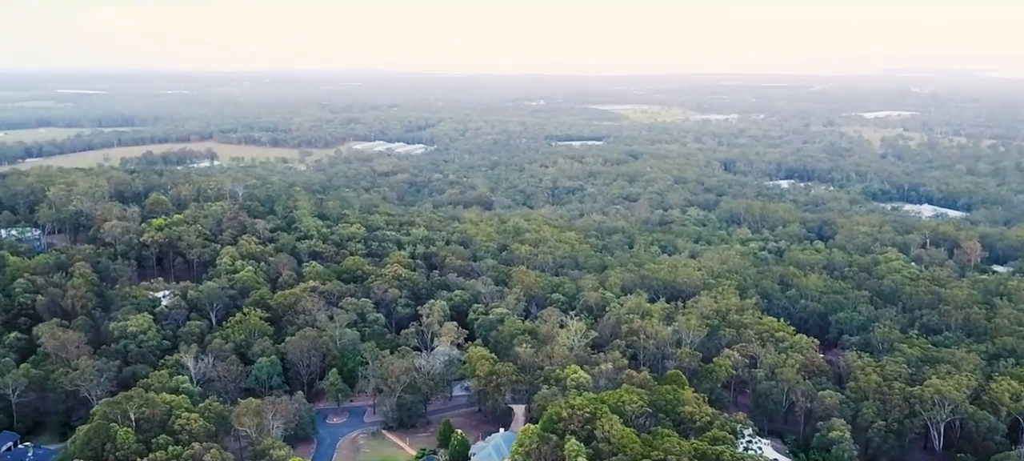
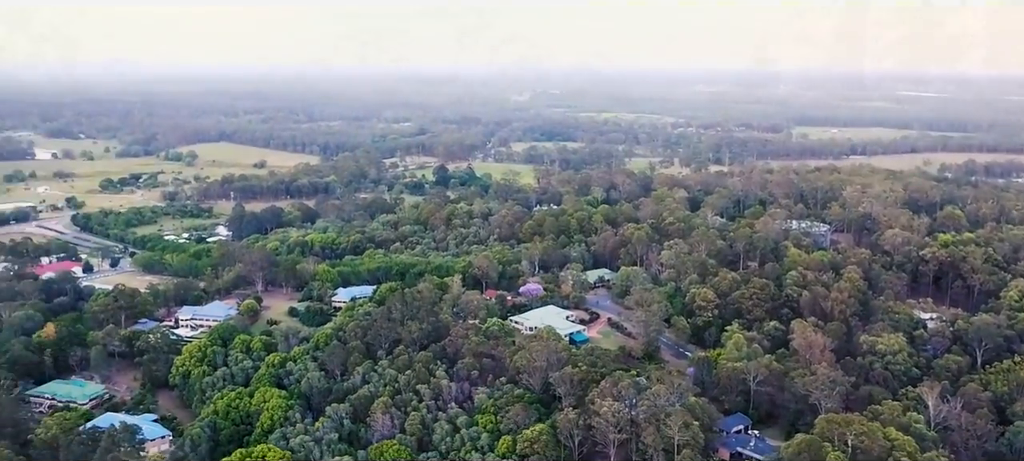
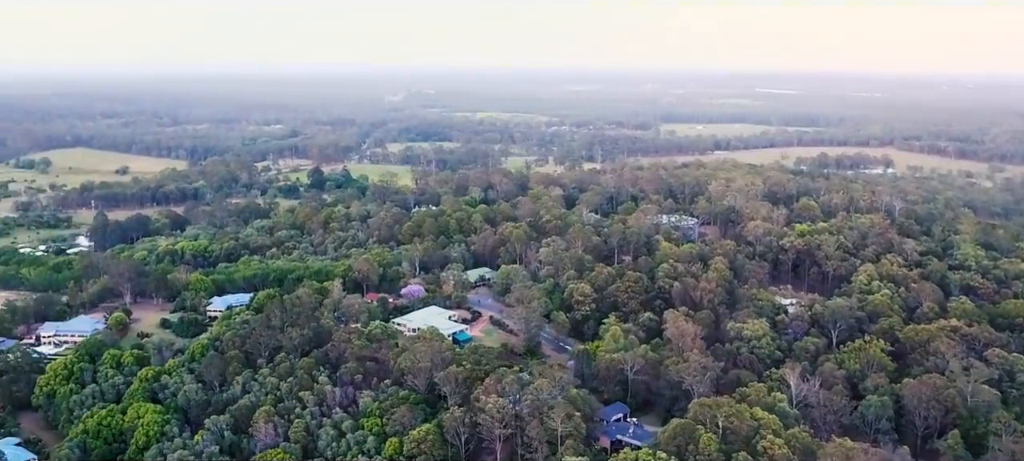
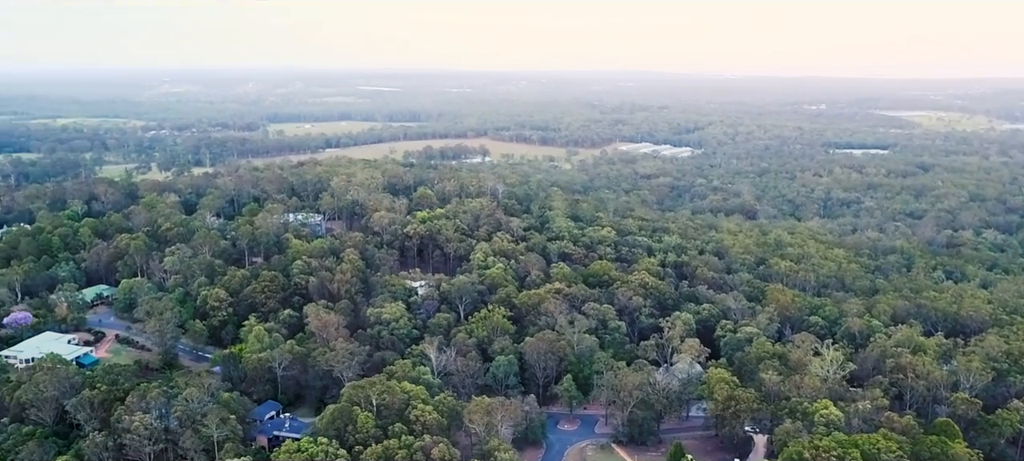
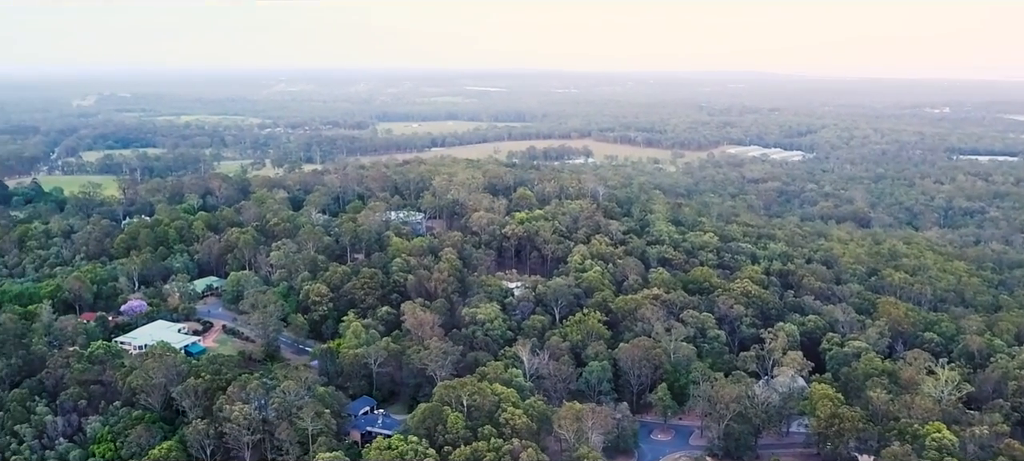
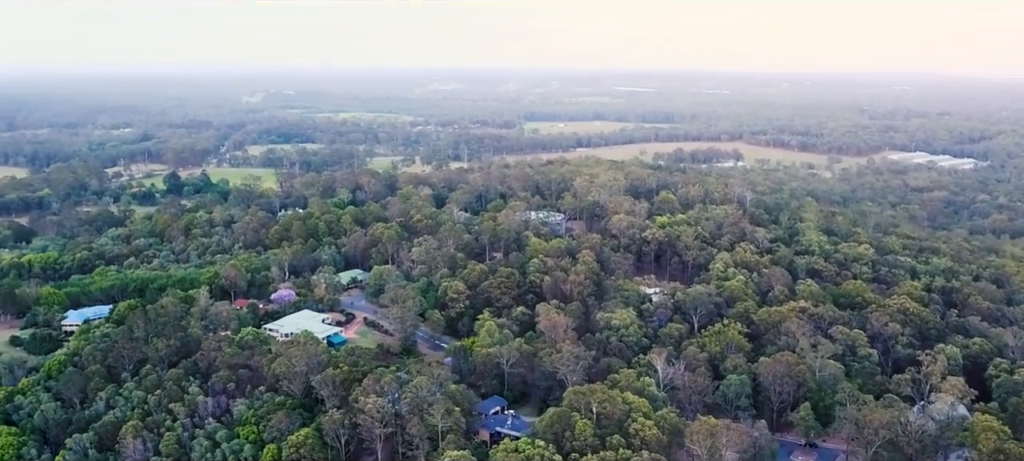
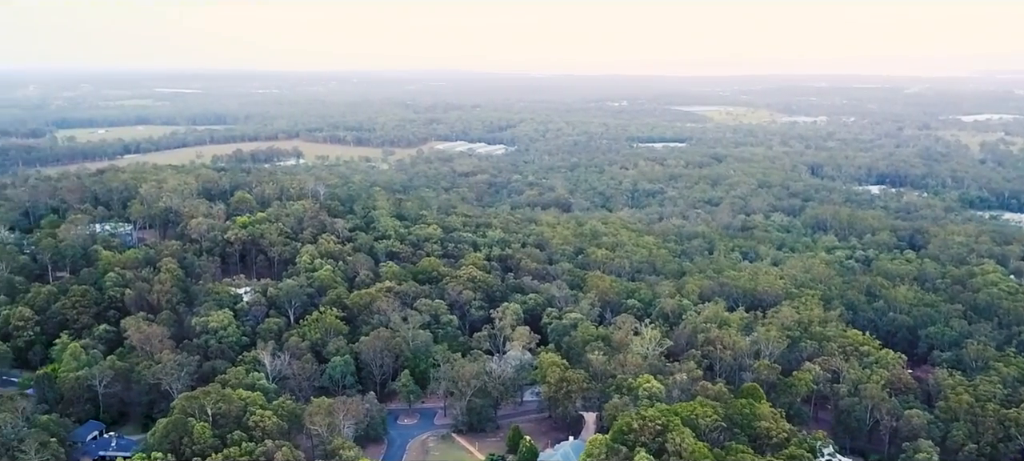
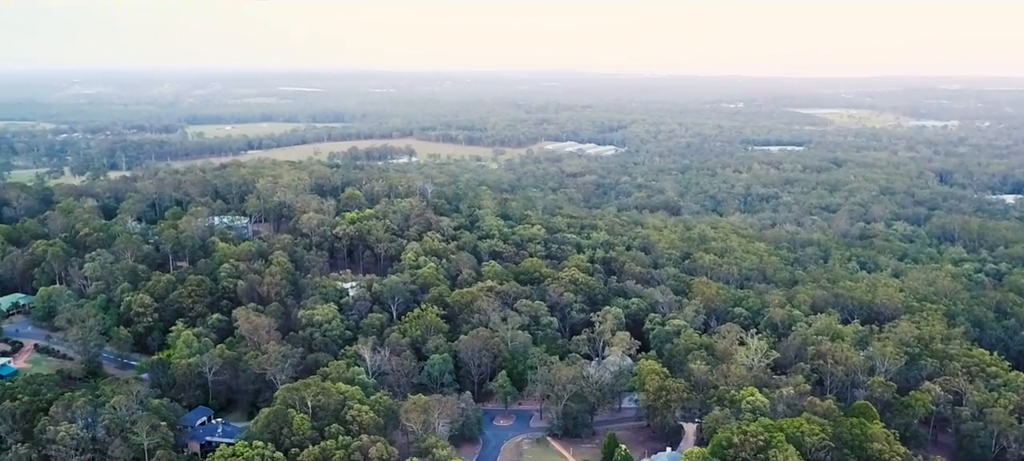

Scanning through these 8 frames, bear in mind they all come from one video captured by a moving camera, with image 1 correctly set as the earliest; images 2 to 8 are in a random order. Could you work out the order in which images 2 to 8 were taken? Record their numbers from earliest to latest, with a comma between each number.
7, 8, 4, 5, 6, 3, 2
